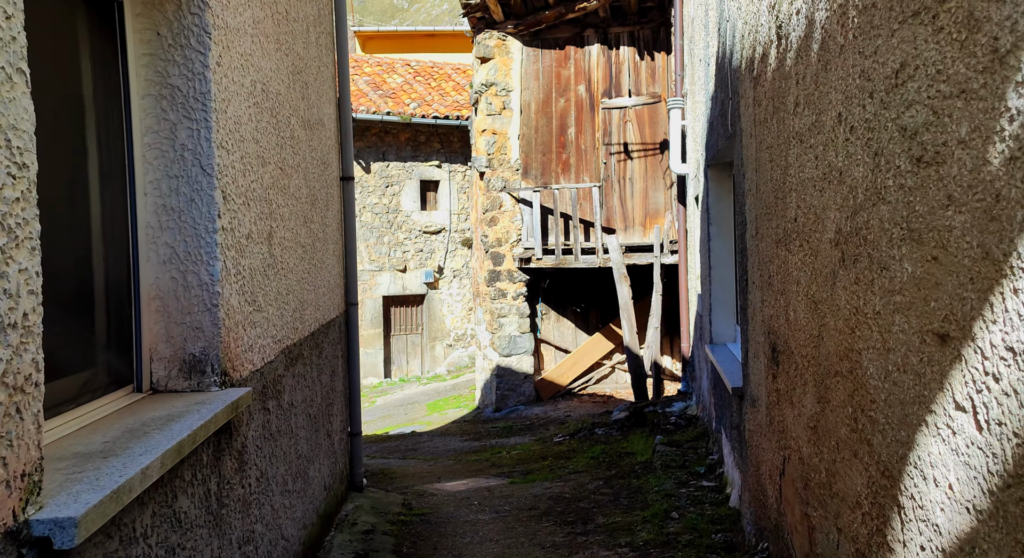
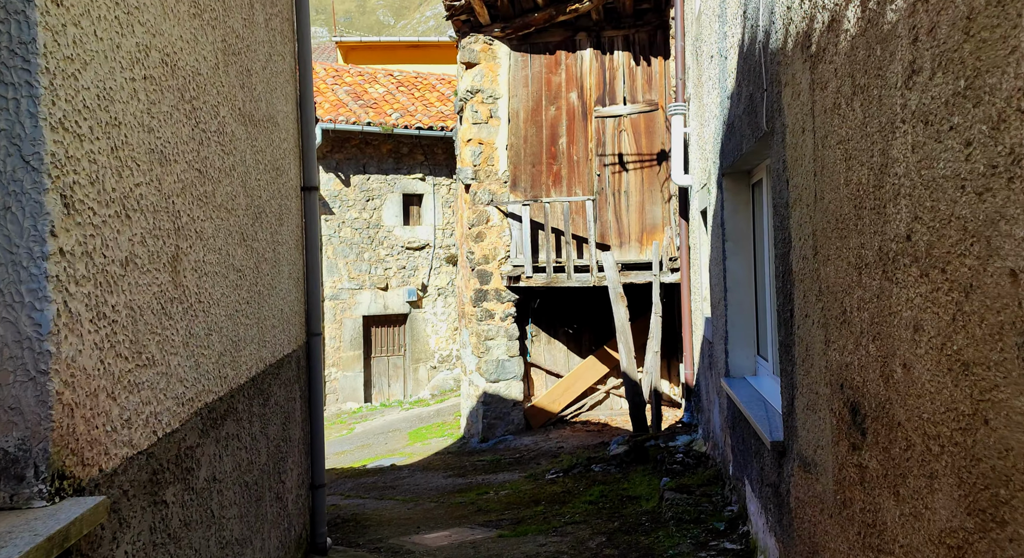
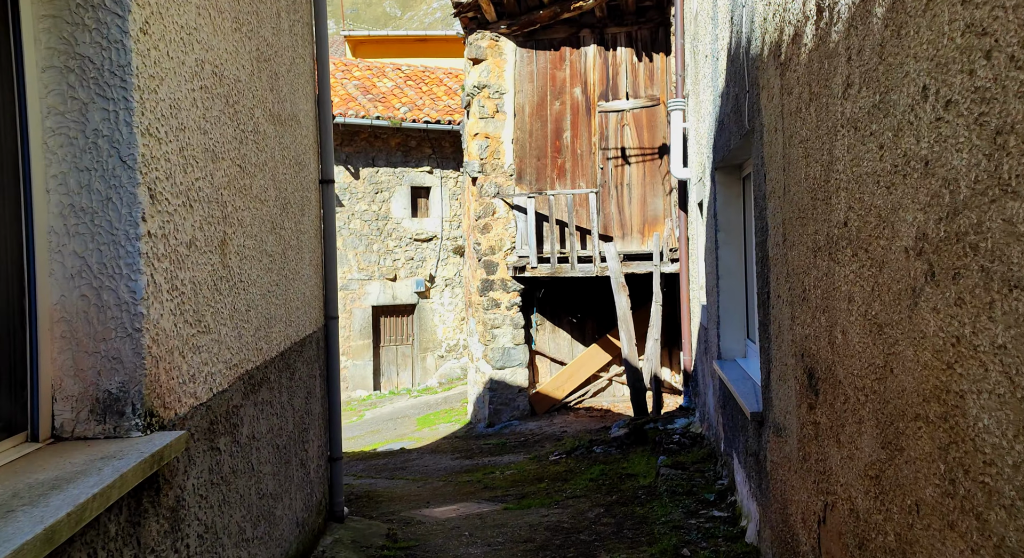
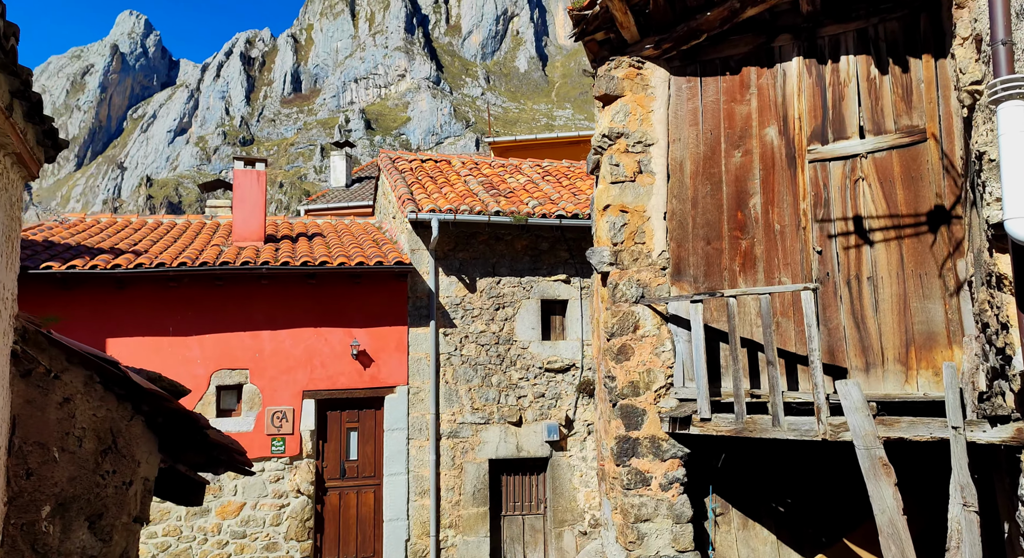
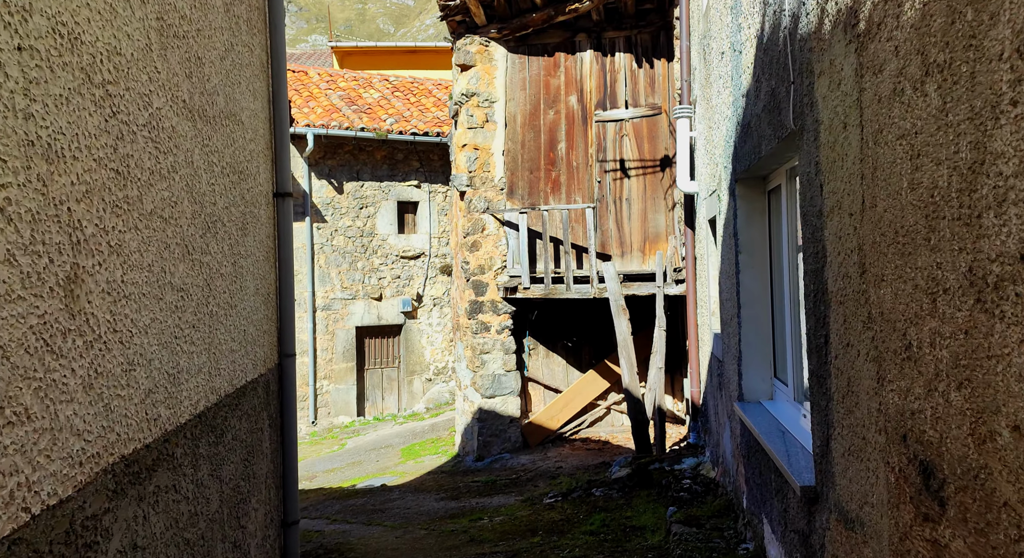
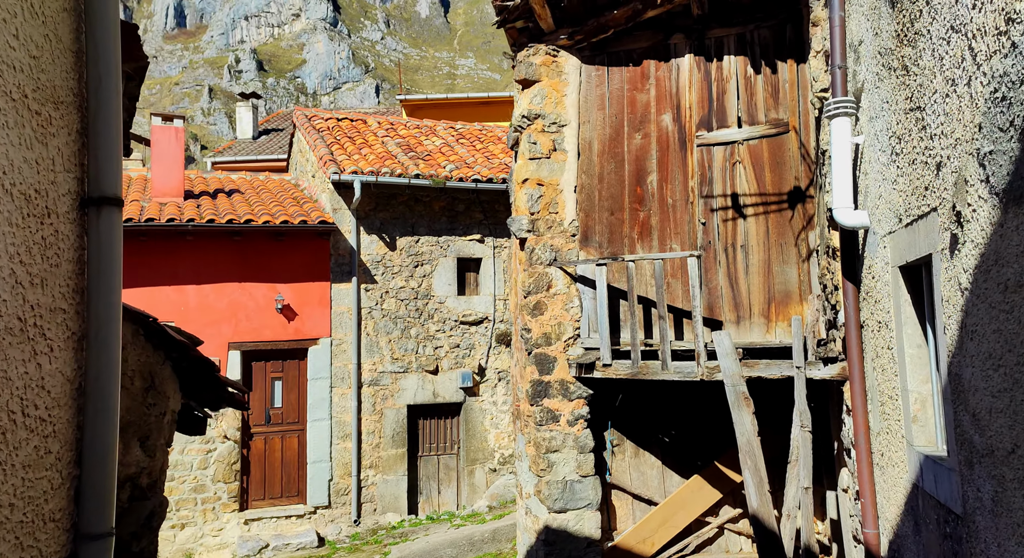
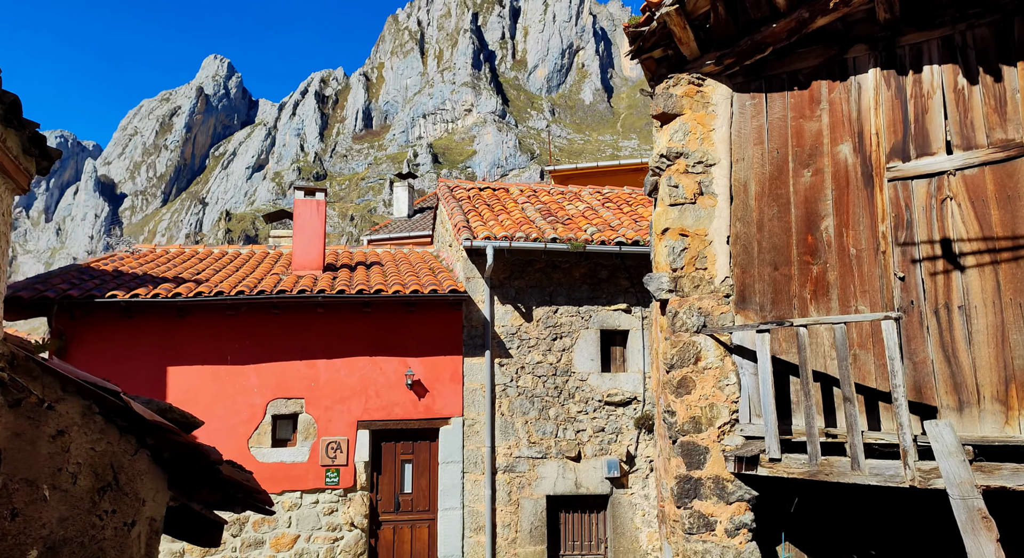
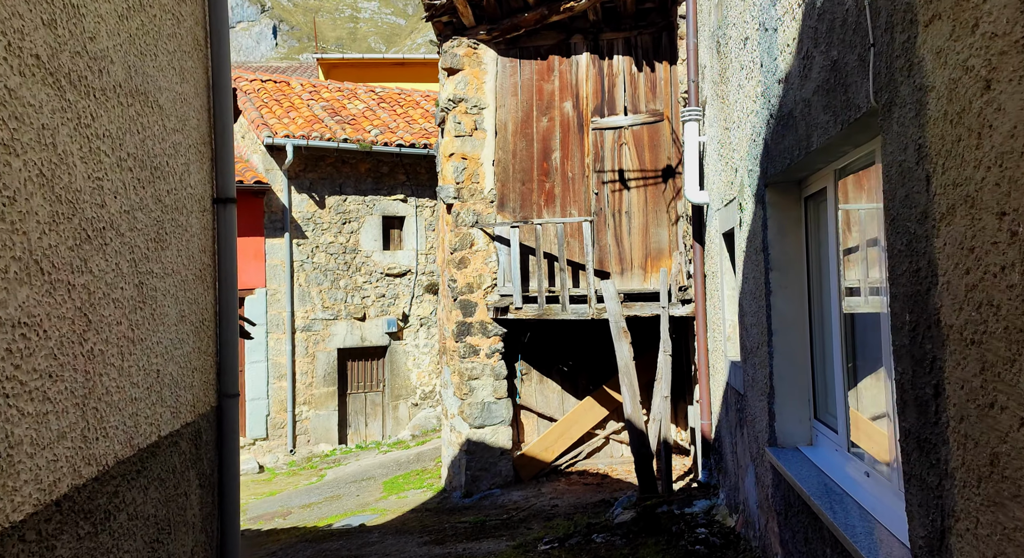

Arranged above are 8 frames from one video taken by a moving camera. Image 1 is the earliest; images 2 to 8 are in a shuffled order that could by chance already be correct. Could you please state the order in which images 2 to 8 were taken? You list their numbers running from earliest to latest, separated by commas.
3, 2, 5, 8, 6, 4, 7
